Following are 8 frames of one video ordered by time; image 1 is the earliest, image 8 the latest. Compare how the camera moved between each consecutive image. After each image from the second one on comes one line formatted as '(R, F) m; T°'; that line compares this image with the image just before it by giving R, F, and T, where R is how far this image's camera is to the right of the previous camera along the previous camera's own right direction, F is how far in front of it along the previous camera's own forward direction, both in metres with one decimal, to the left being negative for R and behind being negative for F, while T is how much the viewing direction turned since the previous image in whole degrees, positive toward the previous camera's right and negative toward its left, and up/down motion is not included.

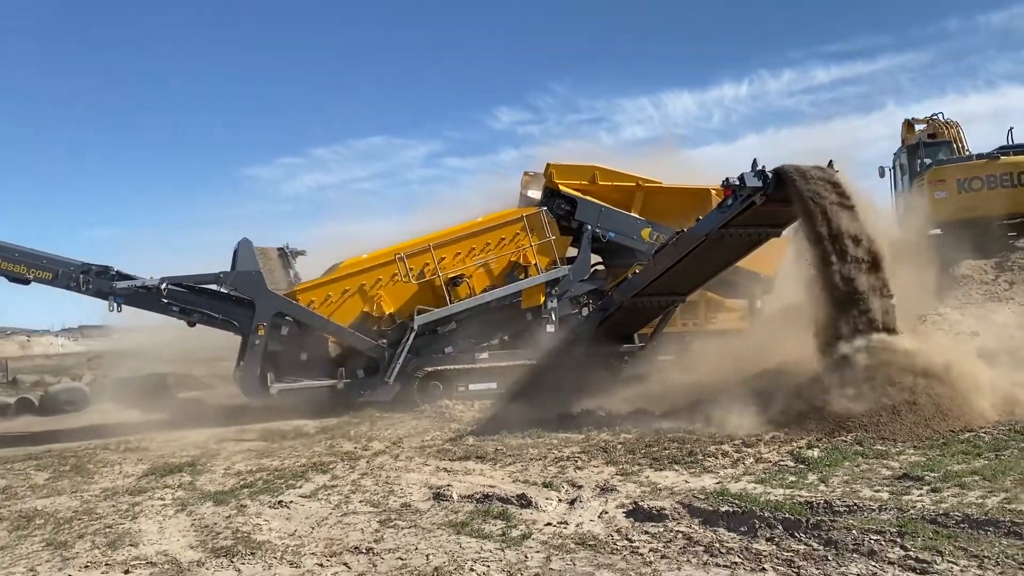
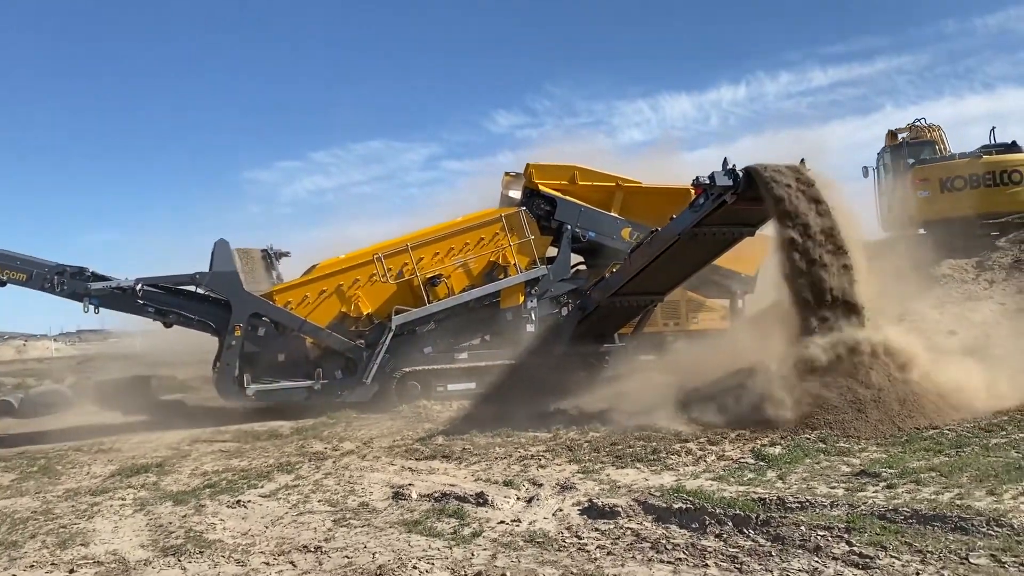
(+0.3, +0.1) m; 0°
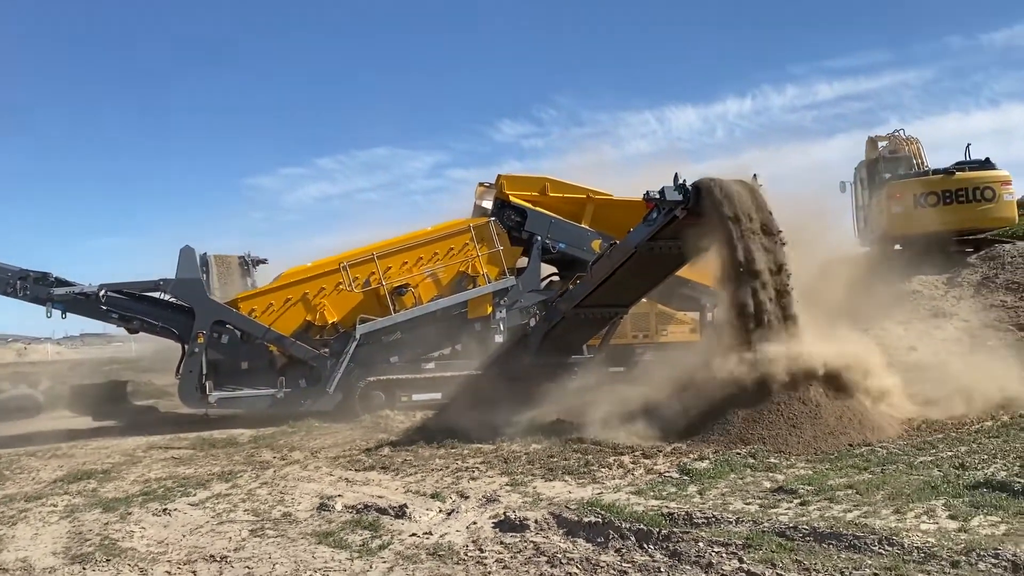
(+0.6, 0.0) m; 0°
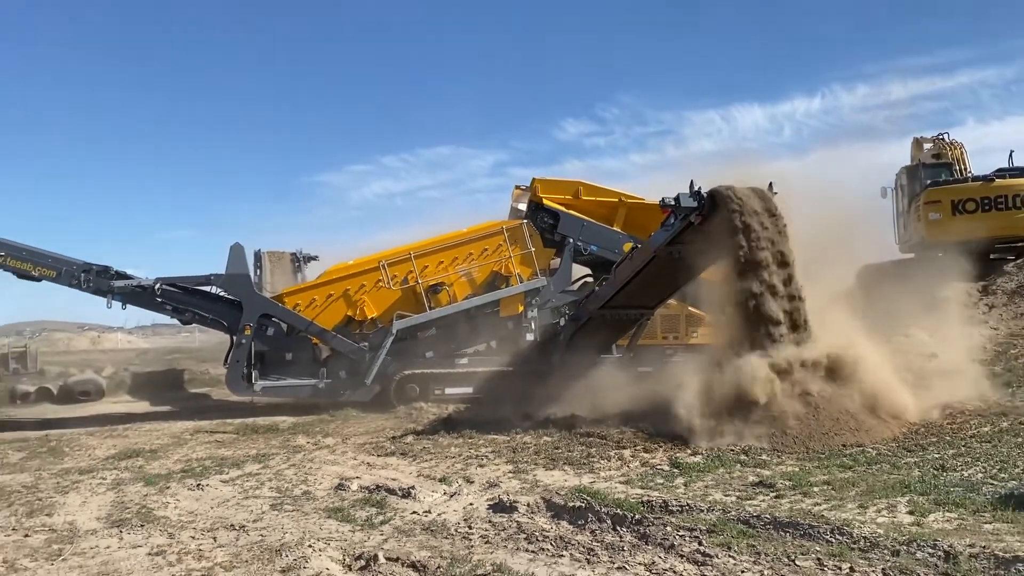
(+0.4, -0.3) m; -4°
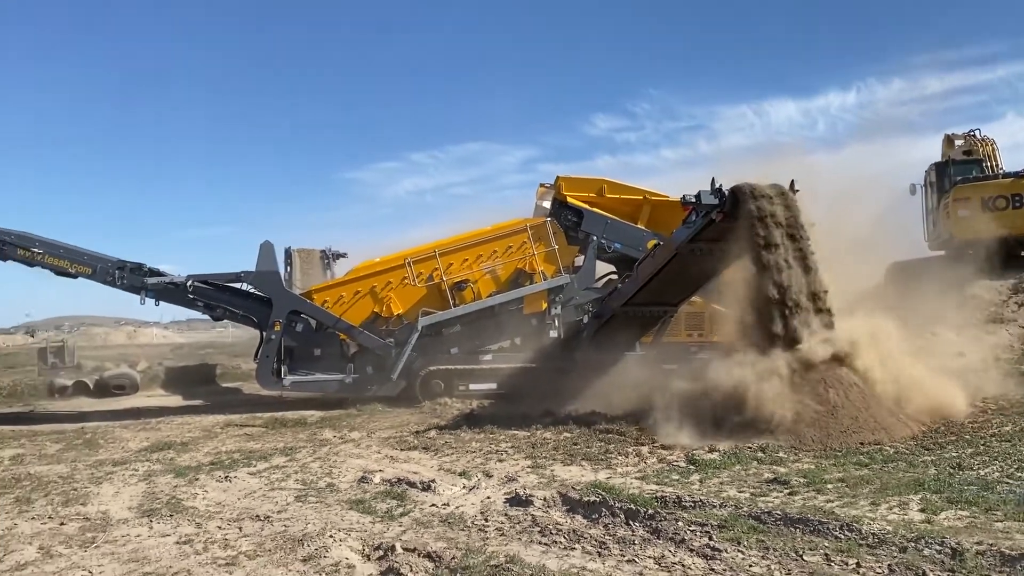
(+0.1, -0.1) m; -2°
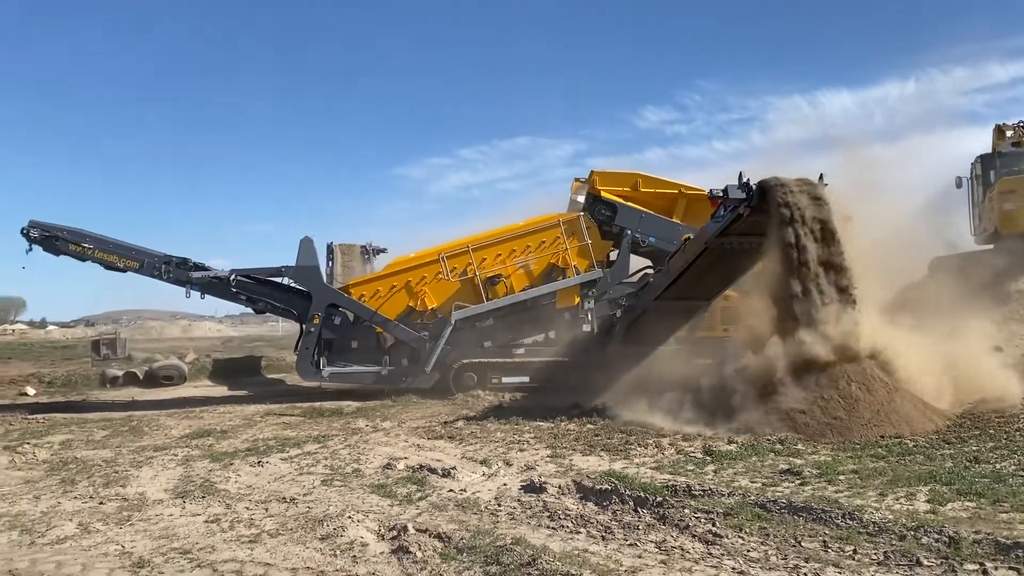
(+0.2, -0.1) m; -3°
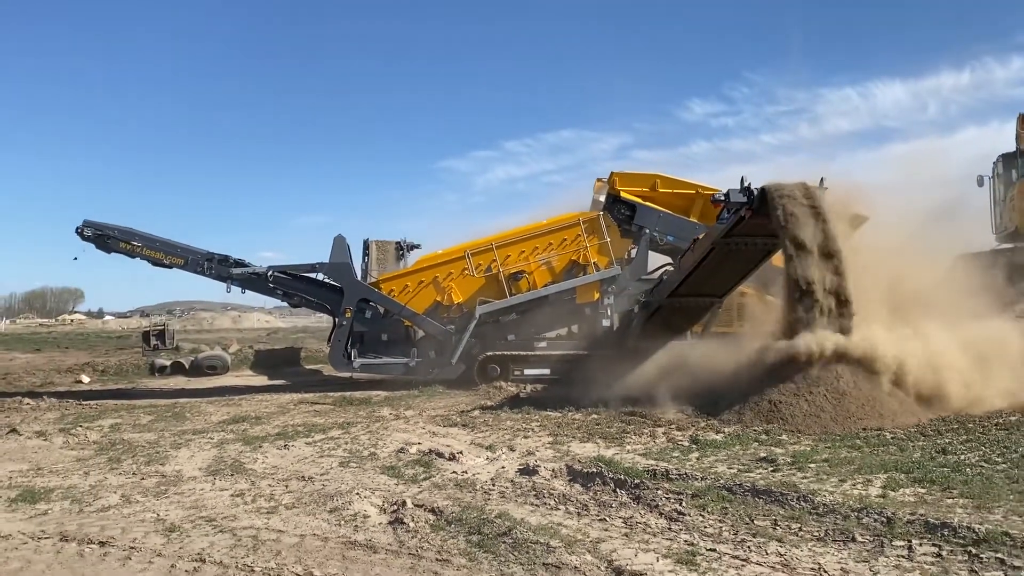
(+0.3, -0.4) m; -3°
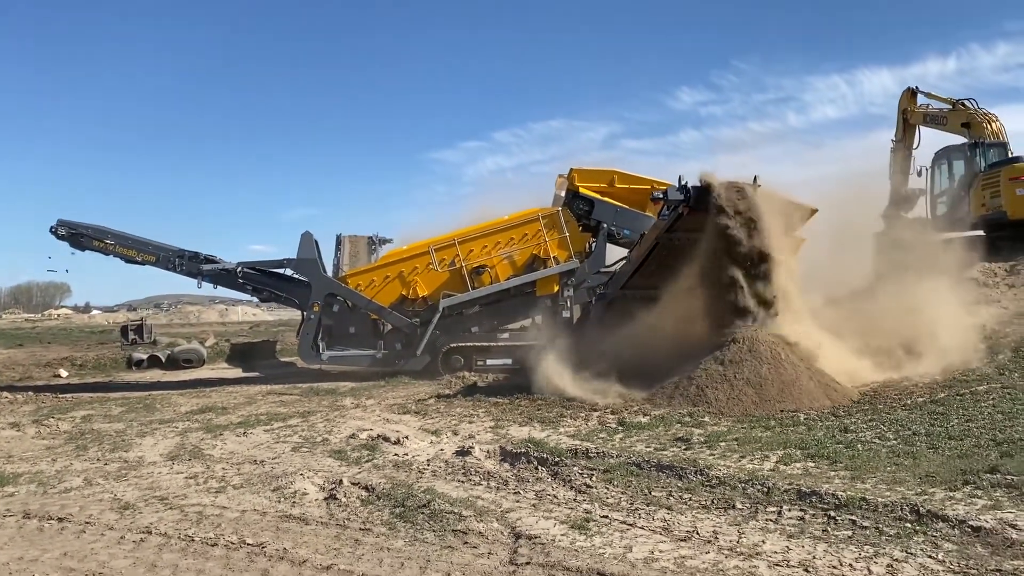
(+0.4, -0.4) m; +1°
